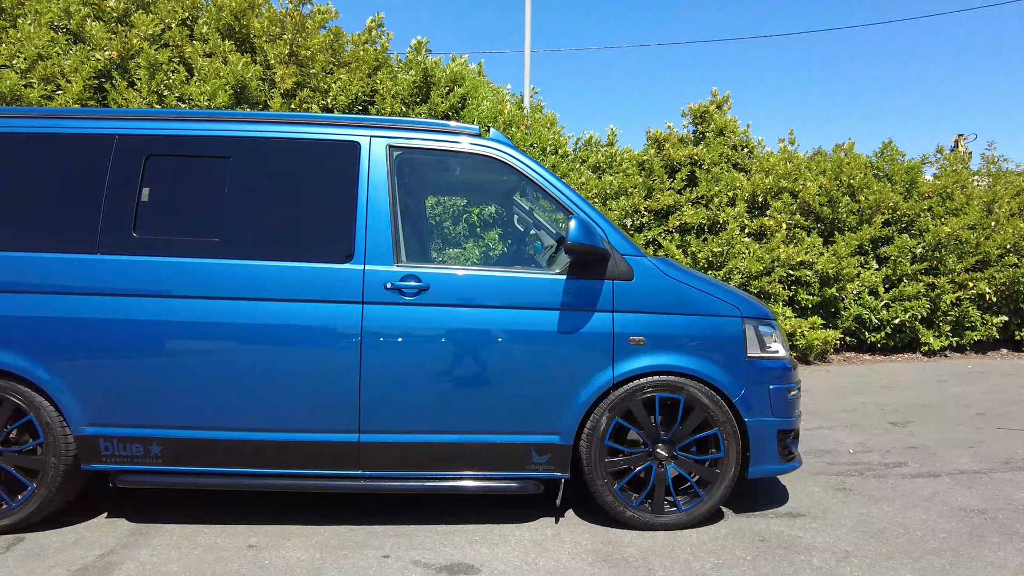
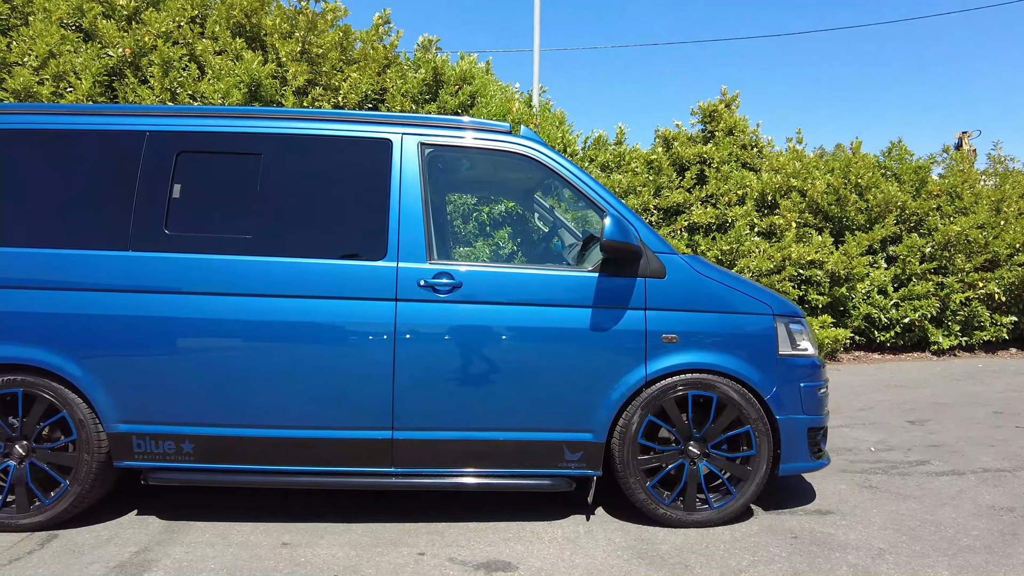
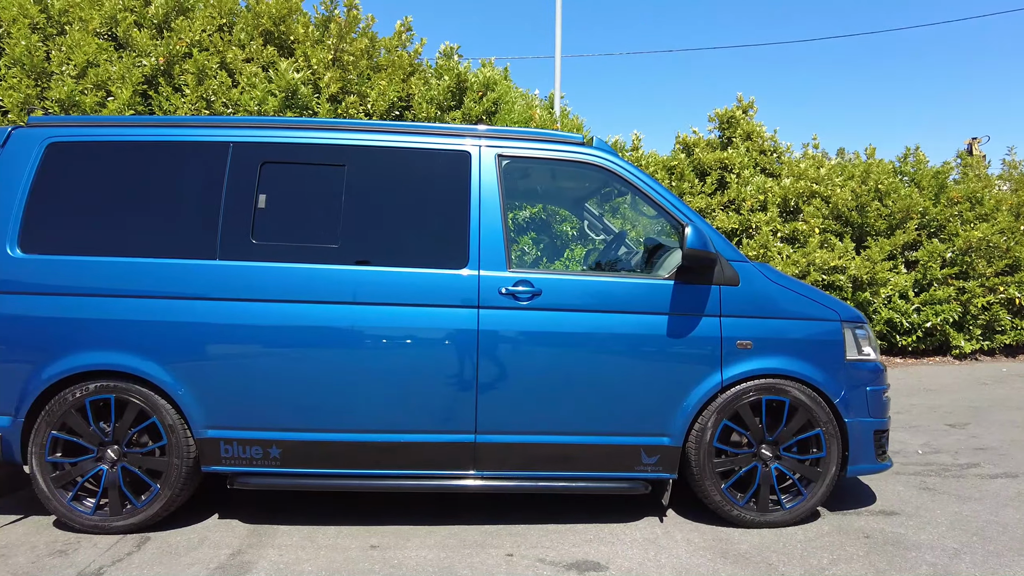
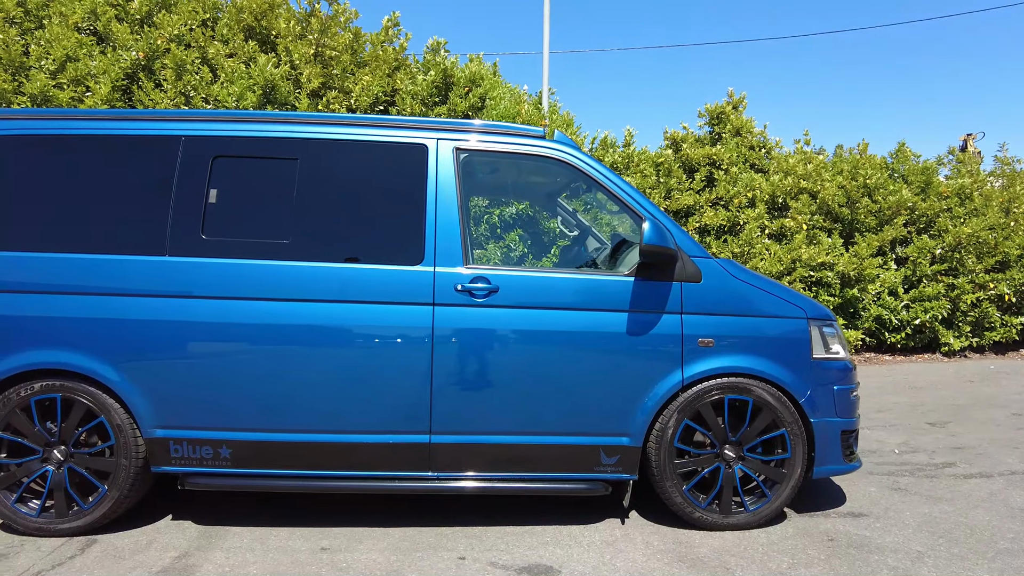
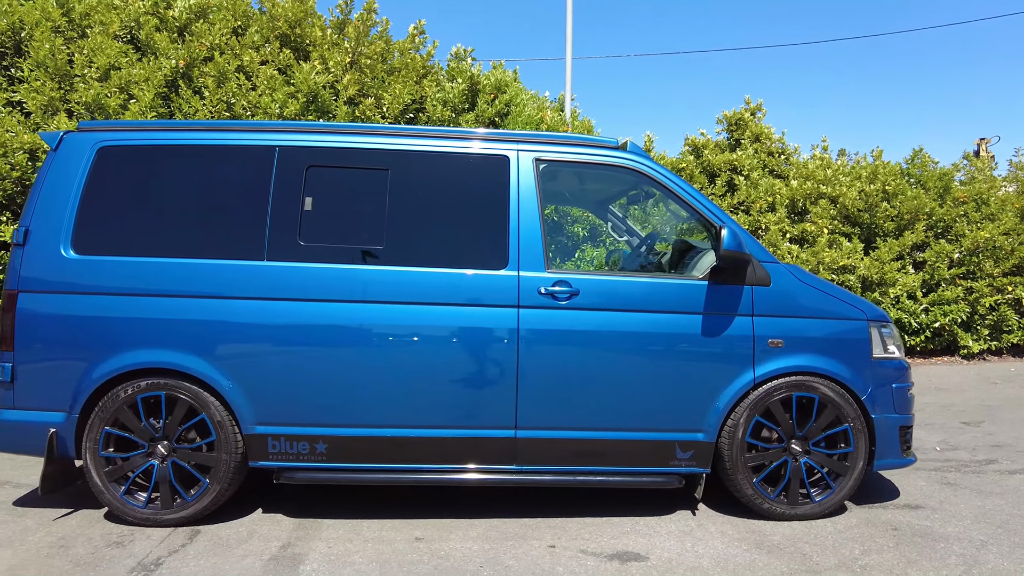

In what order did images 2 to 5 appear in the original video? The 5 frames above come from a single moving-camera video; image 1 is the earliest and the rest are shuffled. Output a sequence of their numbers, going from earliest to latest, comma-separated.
2, 4, 3, 5
